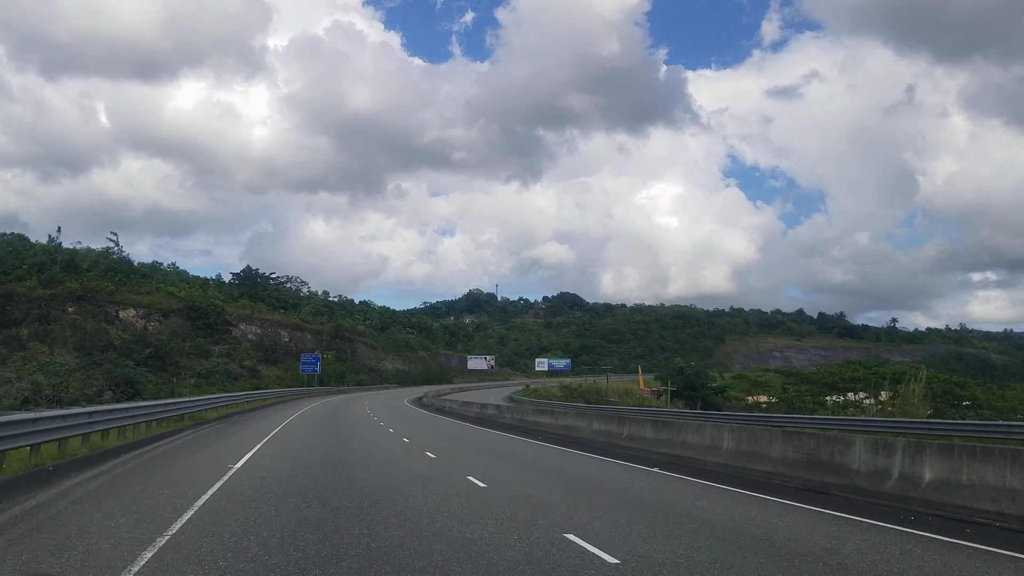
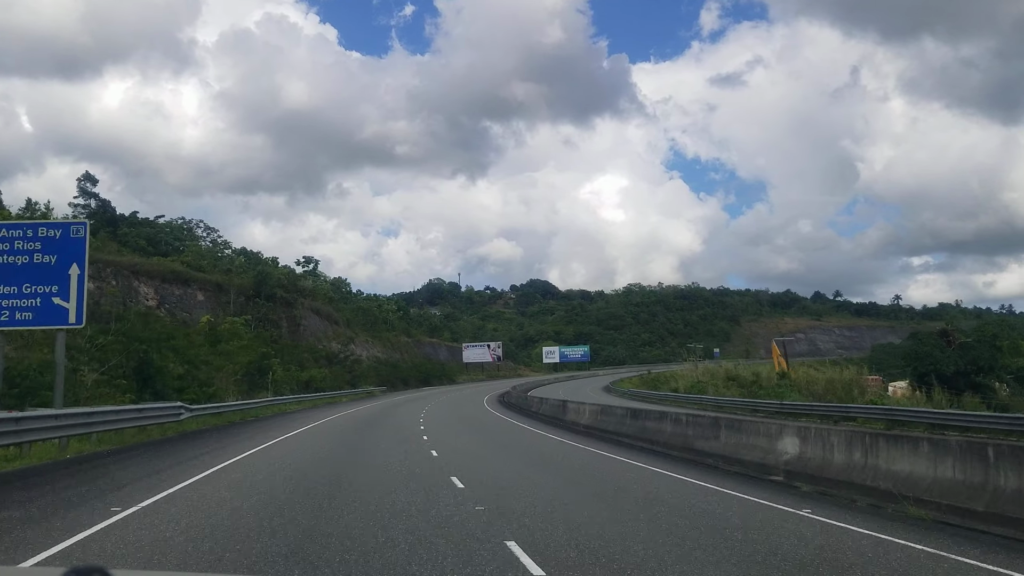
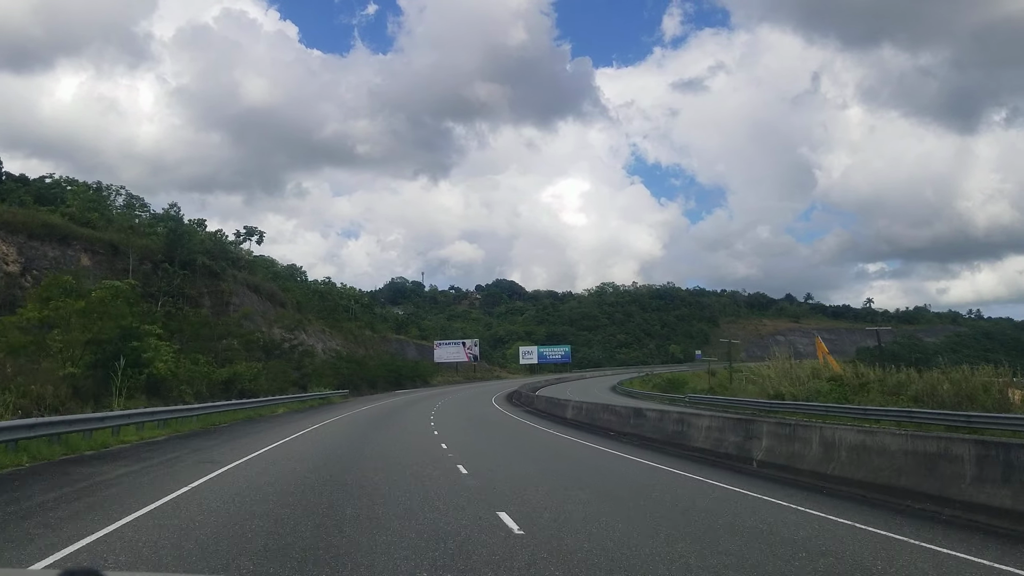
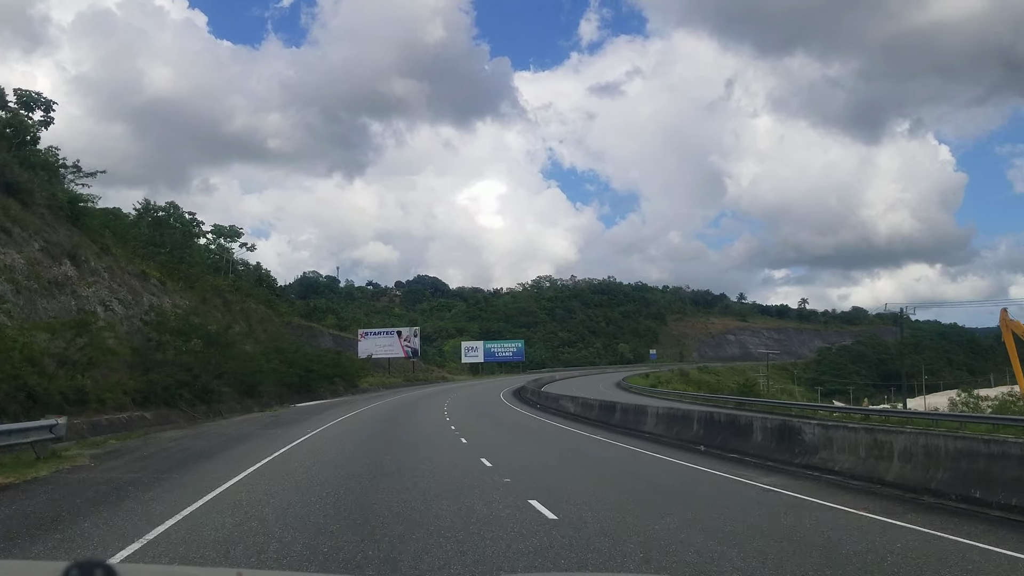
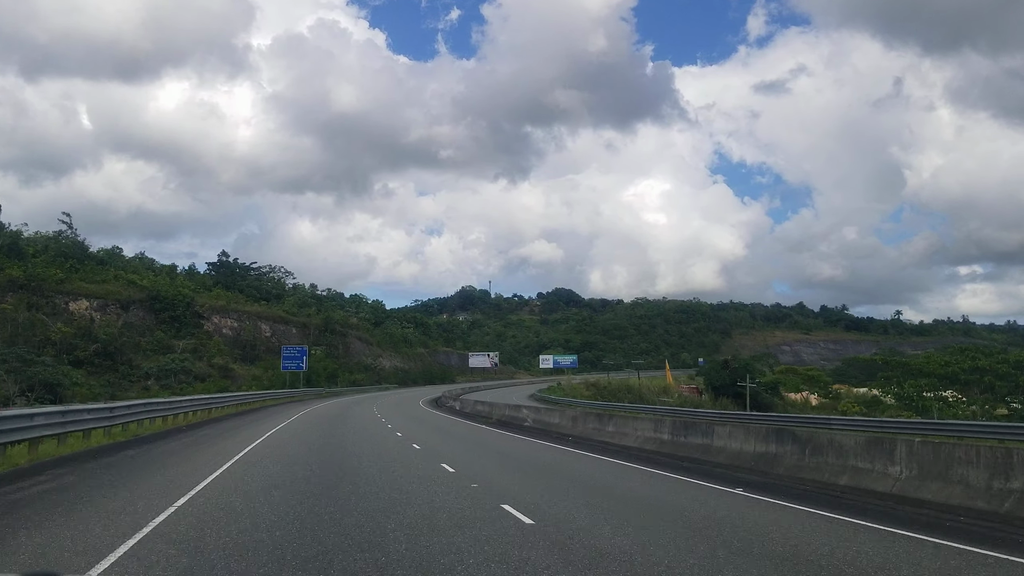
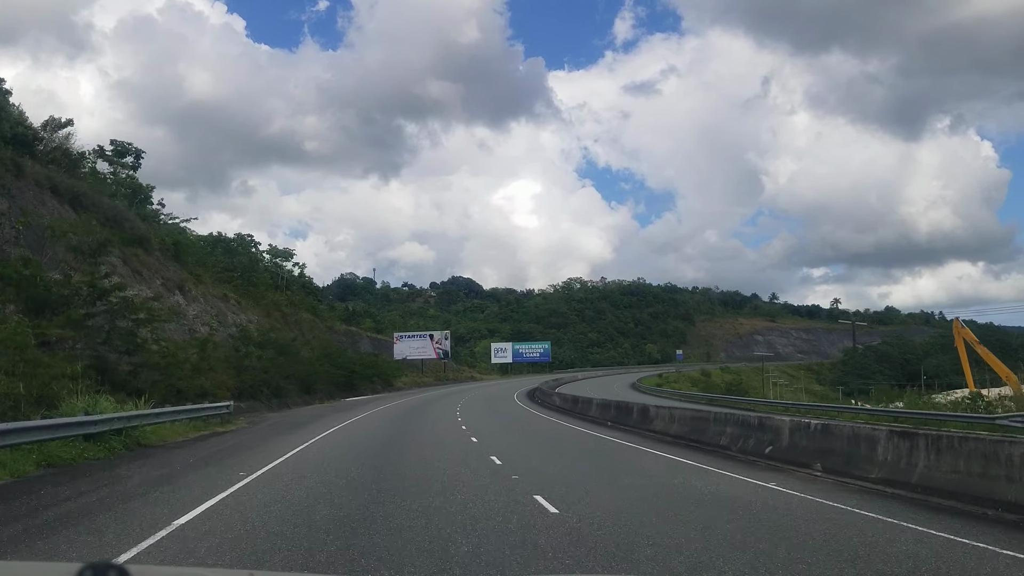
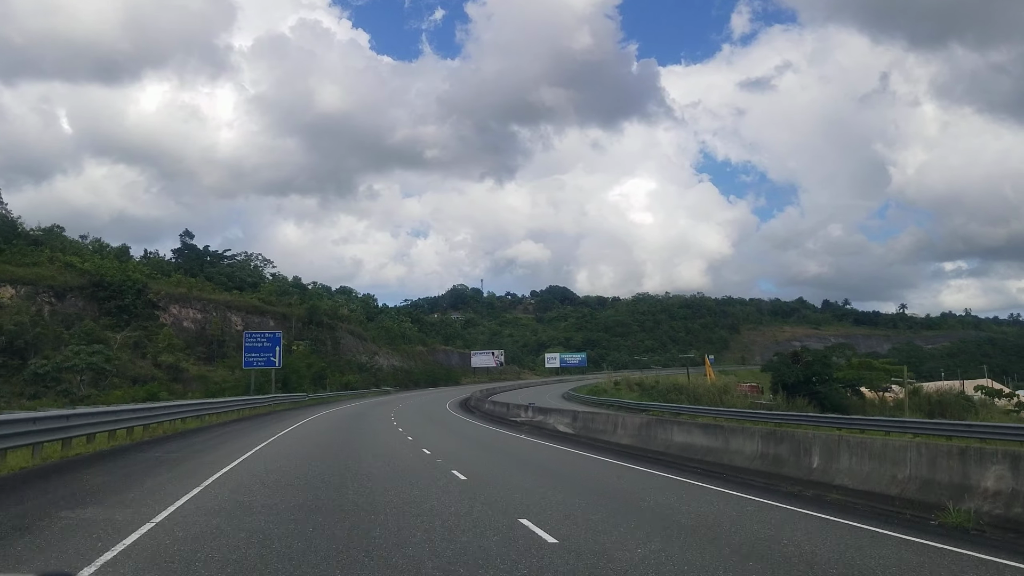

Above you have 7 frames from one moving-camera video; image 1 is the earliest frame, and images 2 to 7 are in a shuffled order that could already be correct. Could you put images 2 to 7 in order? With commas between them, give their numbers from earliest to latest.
5, 7, 2, 3, 6, 4
